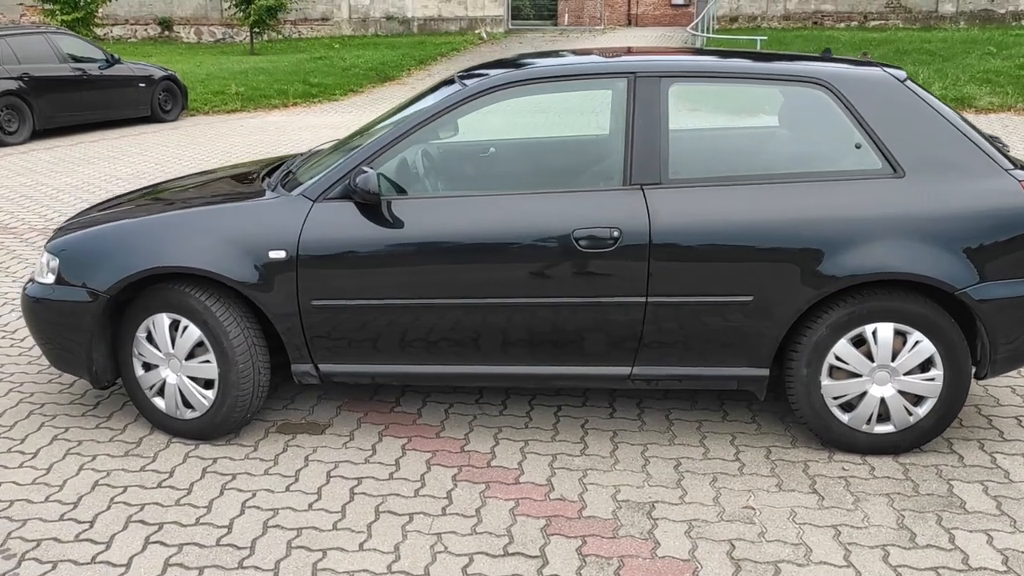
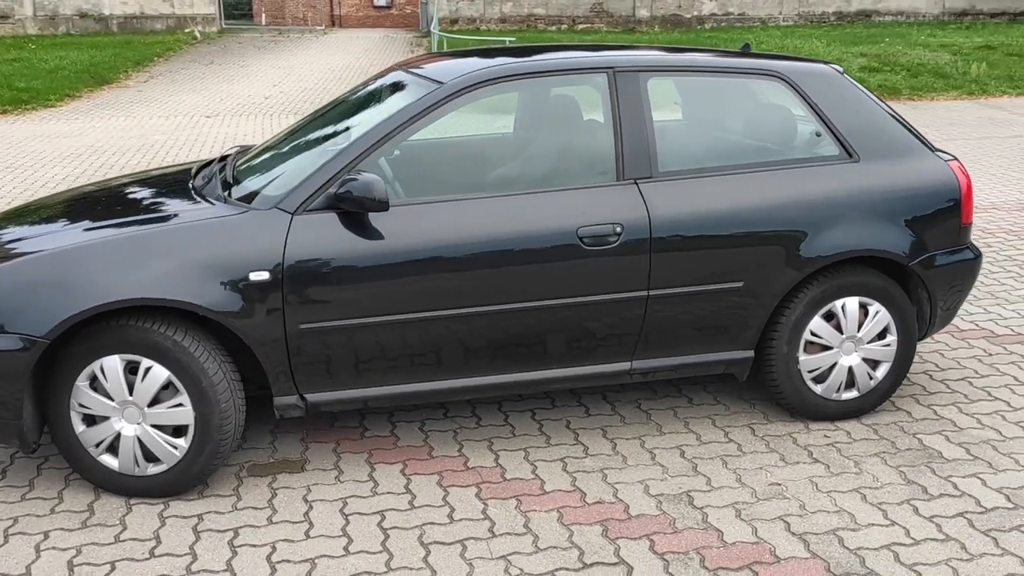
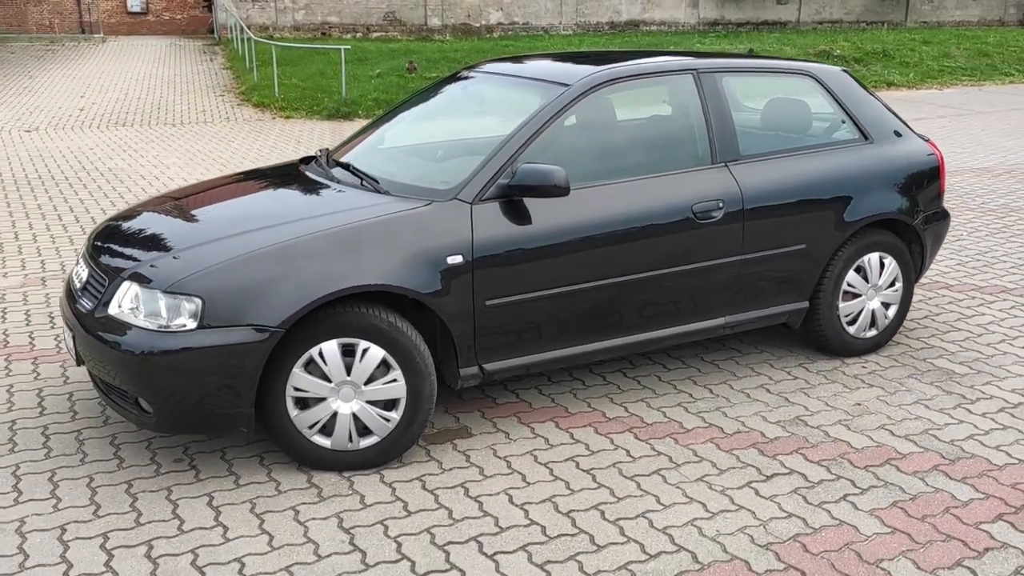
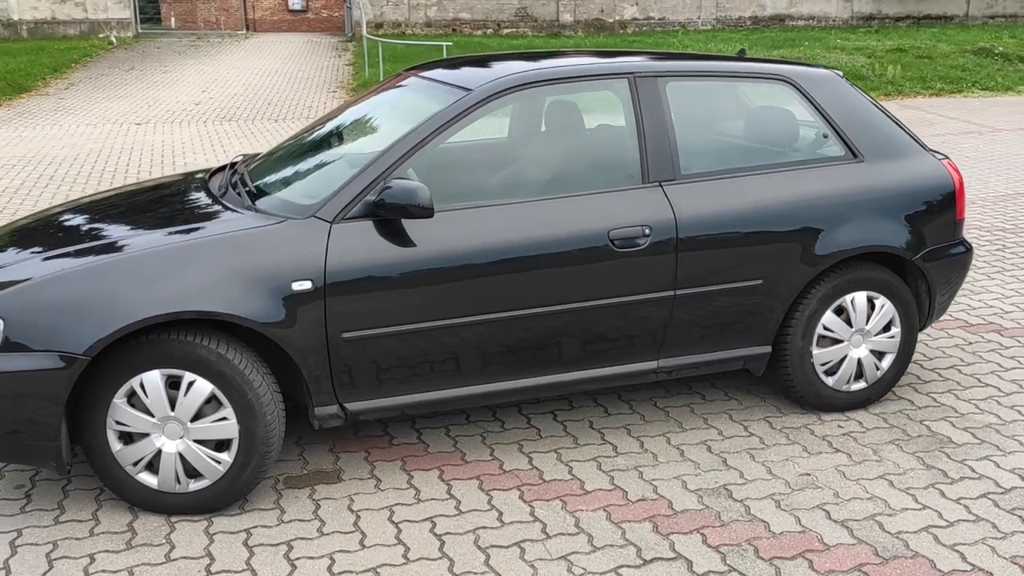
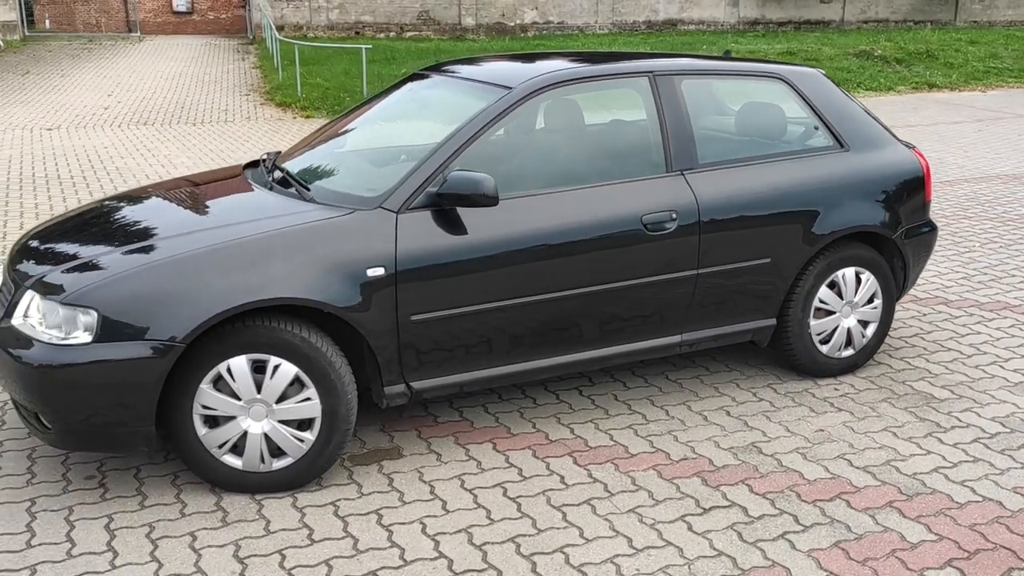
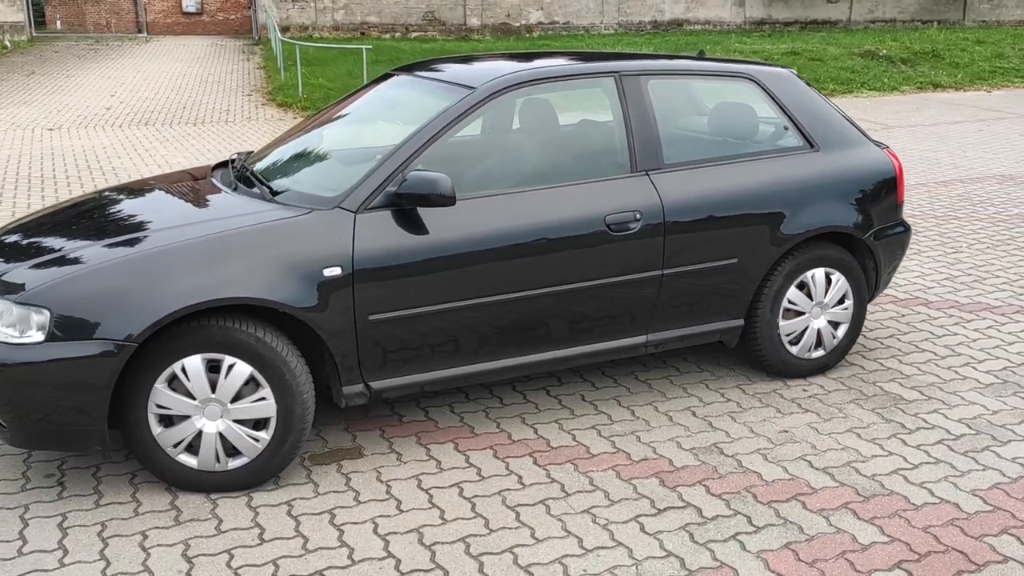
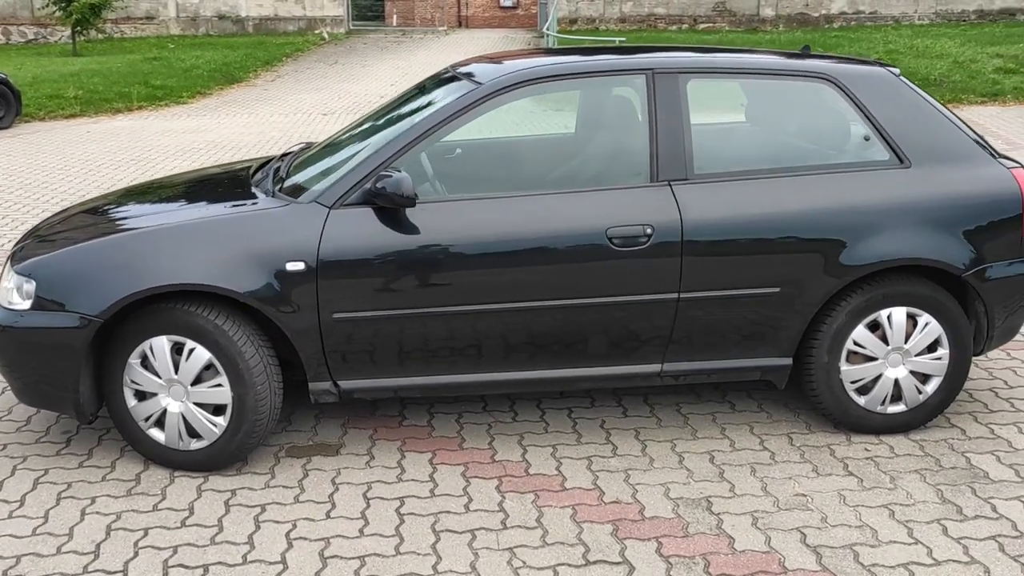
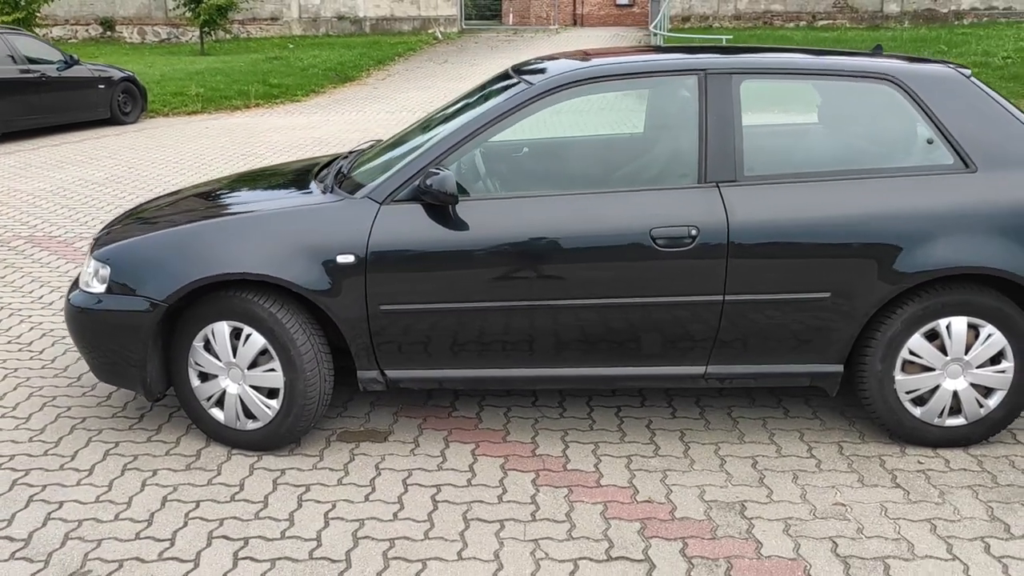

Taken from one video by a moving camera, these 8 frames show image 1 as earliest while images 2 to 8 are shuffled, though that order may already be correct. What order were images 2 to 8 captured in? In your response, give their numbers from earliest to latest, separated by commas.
8, 7, 2, 4, 6, 5, 3
